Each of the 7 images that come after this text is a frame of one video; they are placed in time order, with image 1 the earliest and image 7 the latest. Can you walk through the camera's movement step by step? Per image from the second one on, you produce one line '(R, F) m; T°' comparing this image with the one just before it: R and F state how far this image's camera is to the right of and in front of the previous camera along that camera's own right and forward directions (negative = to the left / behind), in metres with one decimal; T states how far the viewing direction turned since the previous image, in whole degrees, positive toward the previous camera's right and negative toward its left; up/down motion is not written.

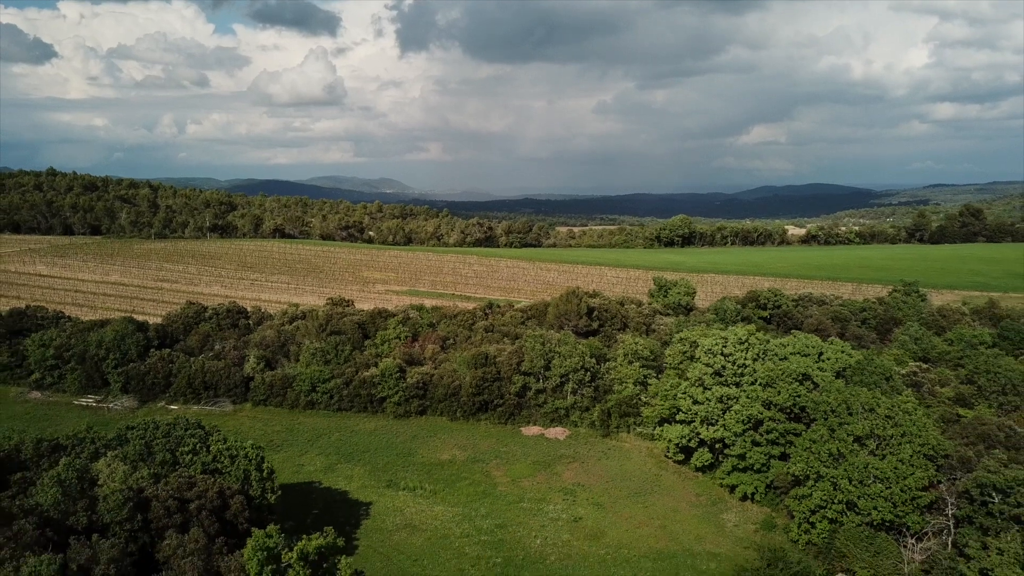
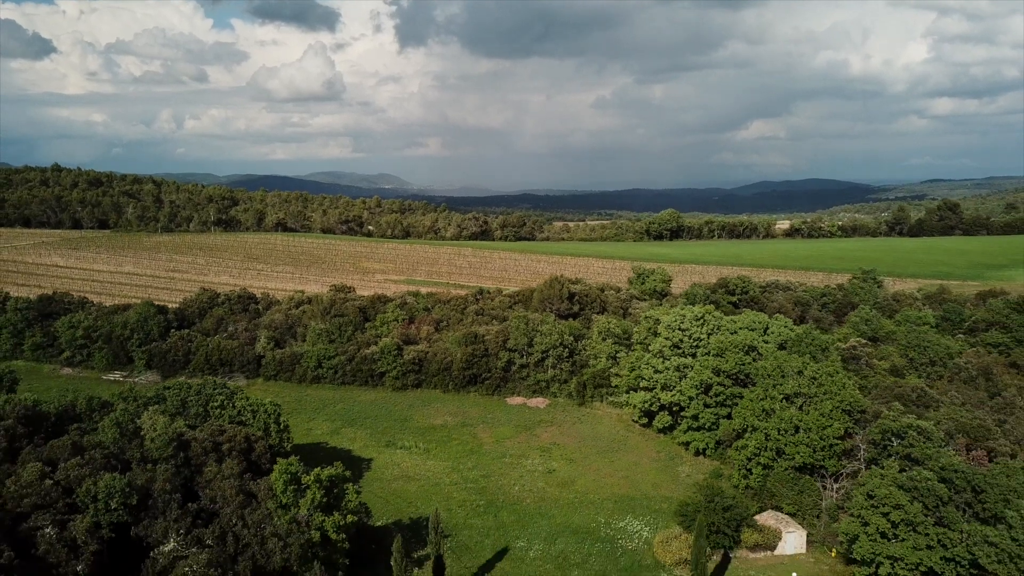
(+0.7, -3.4) m; 0°
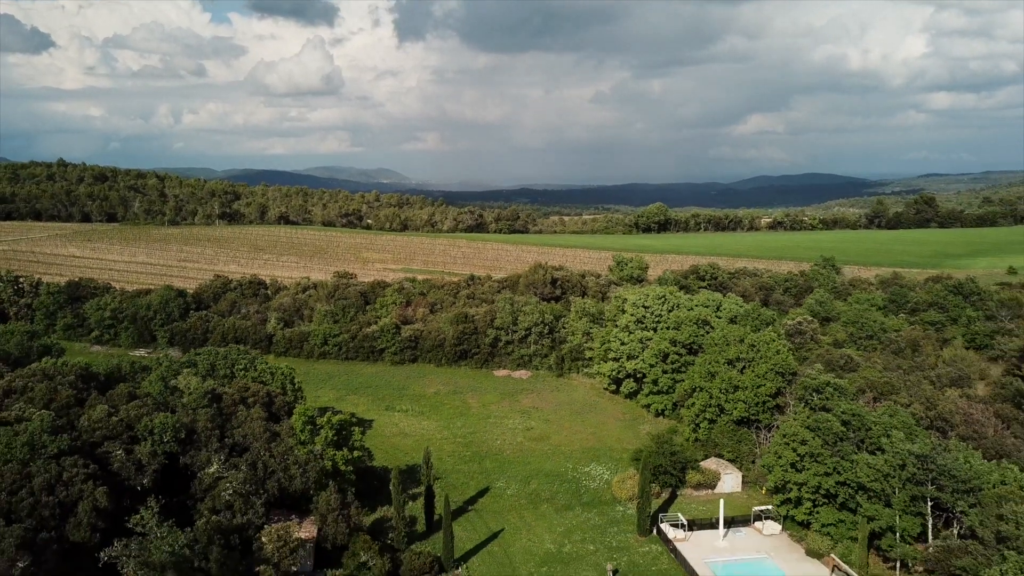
(+0.8, -3.9) m; 0°
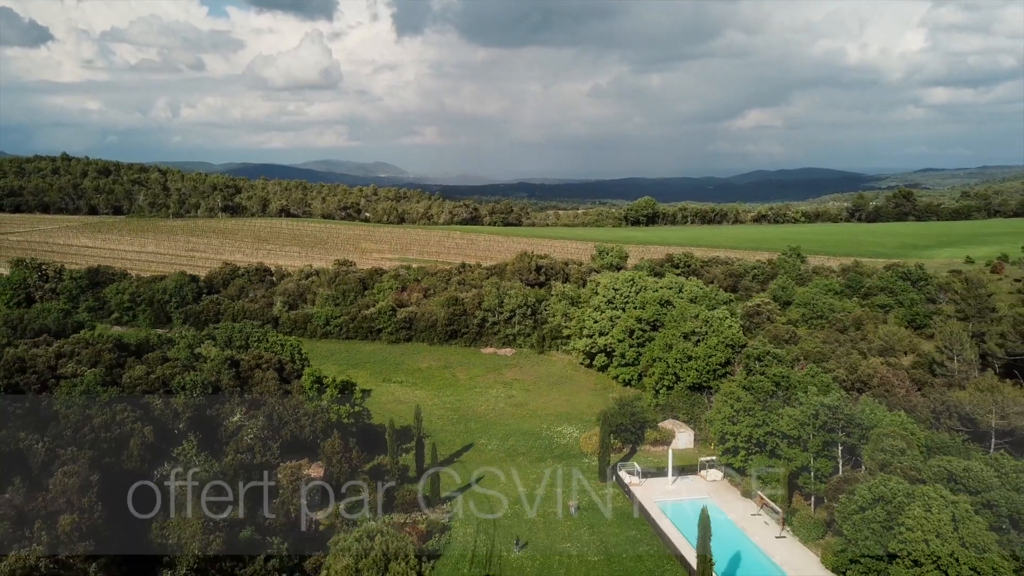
(+0.9, -3.6) m; 0°
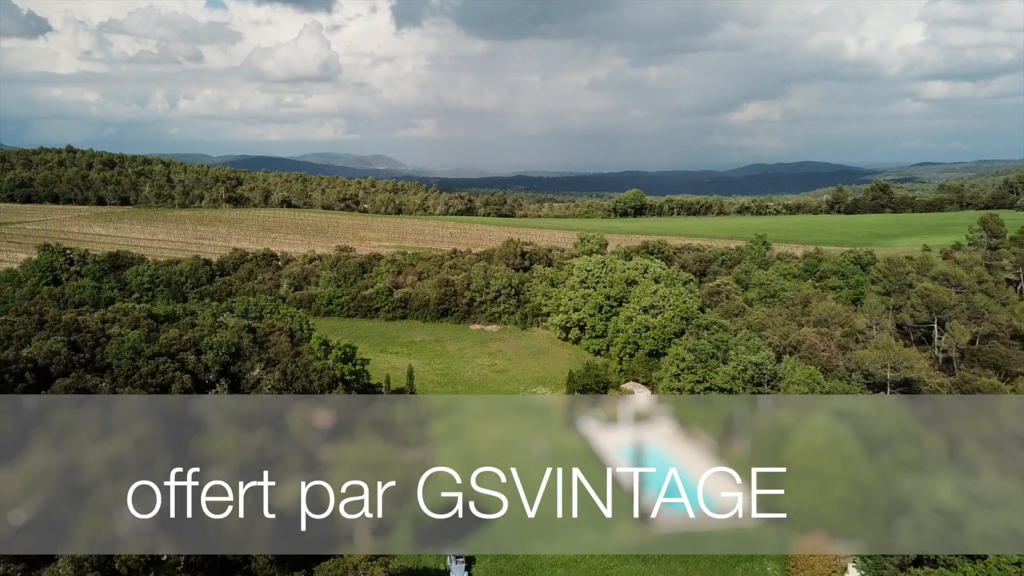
(+1.0, -4.3) m; 0°
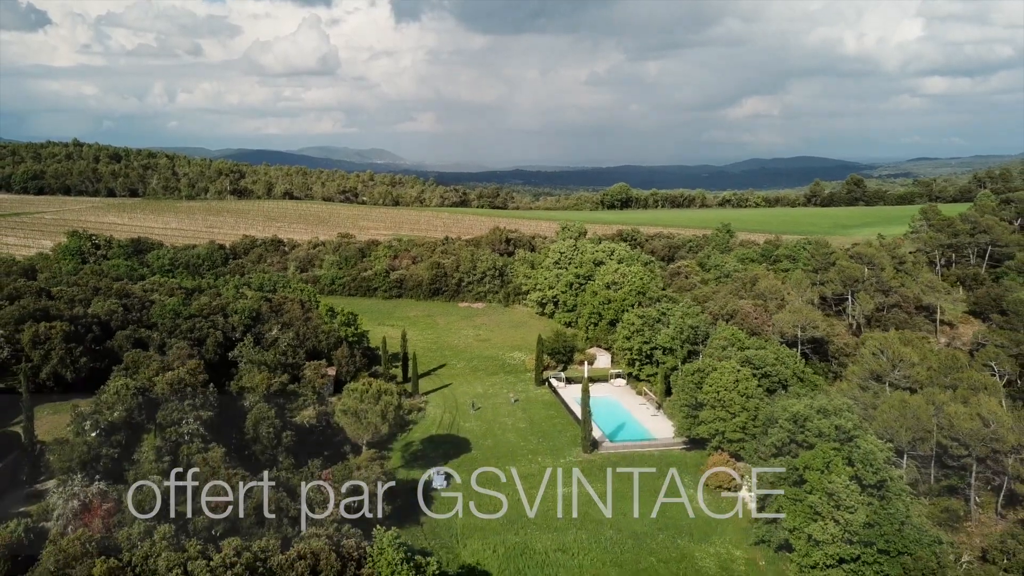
(+1.2, -5.3) m; 0°
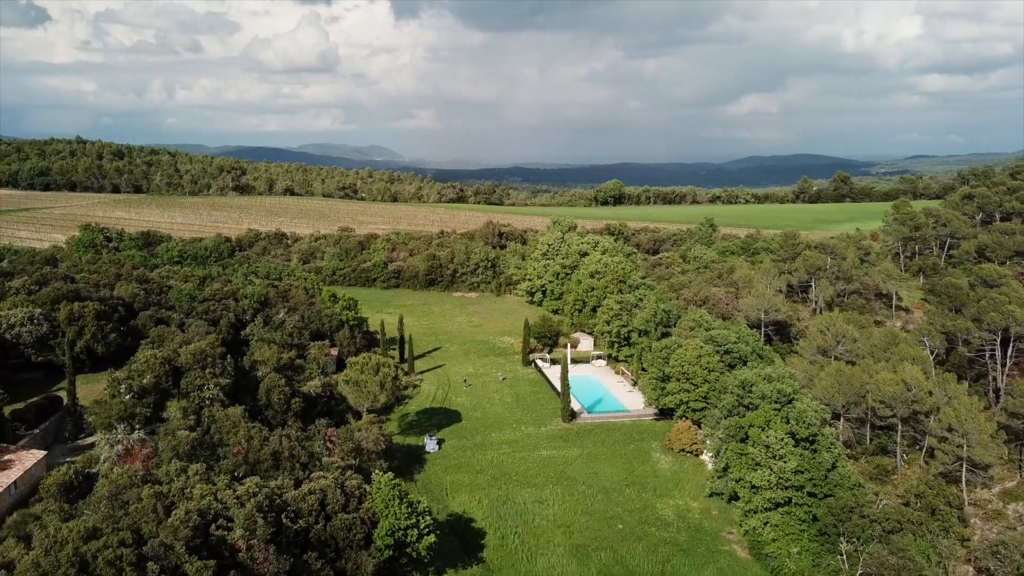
(+0.7, -2.9) m; 0°
